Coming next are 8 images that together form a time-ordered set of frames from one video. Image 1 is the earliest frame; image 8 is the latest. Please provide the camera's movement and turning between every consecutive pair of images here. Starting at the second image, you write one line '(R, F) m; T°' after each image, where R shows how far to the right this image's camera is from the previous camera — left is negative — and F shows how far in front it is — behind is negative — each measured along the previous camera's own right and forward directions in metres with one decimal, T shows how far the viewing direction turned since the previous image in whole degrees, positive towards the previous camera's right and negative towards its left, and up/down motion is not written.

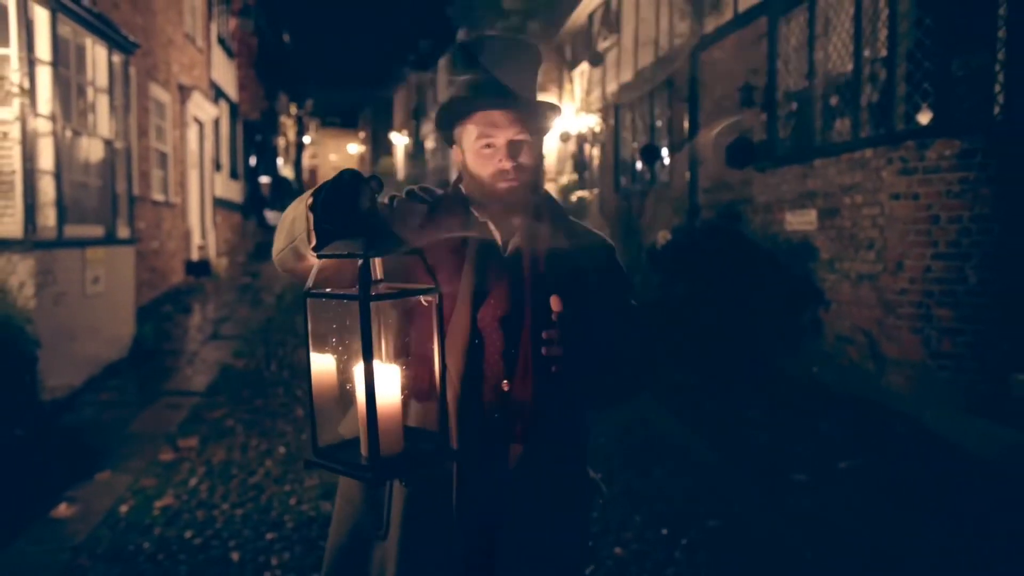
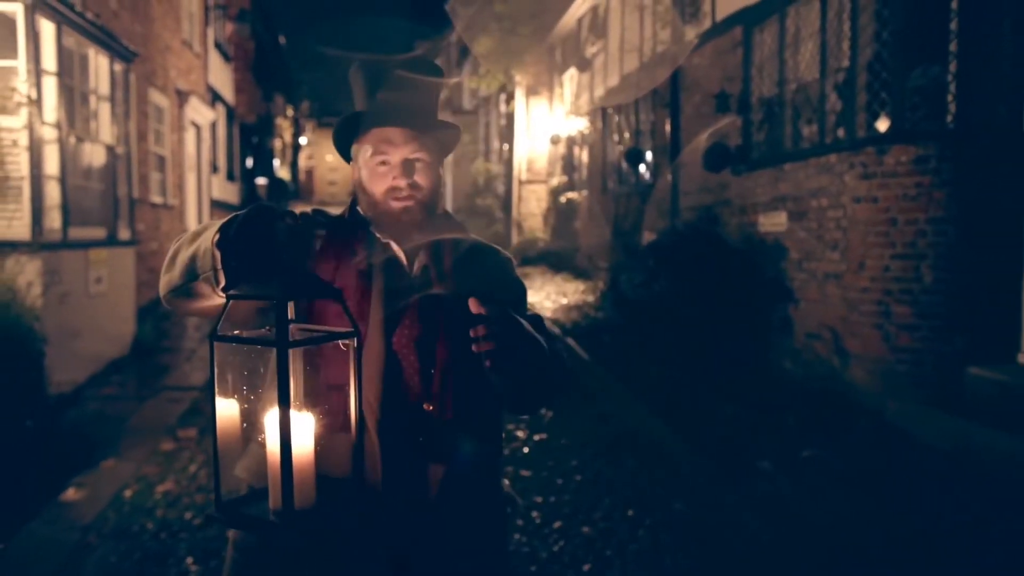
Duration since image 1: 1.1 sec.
(+0.1, -0.4) m; 0°
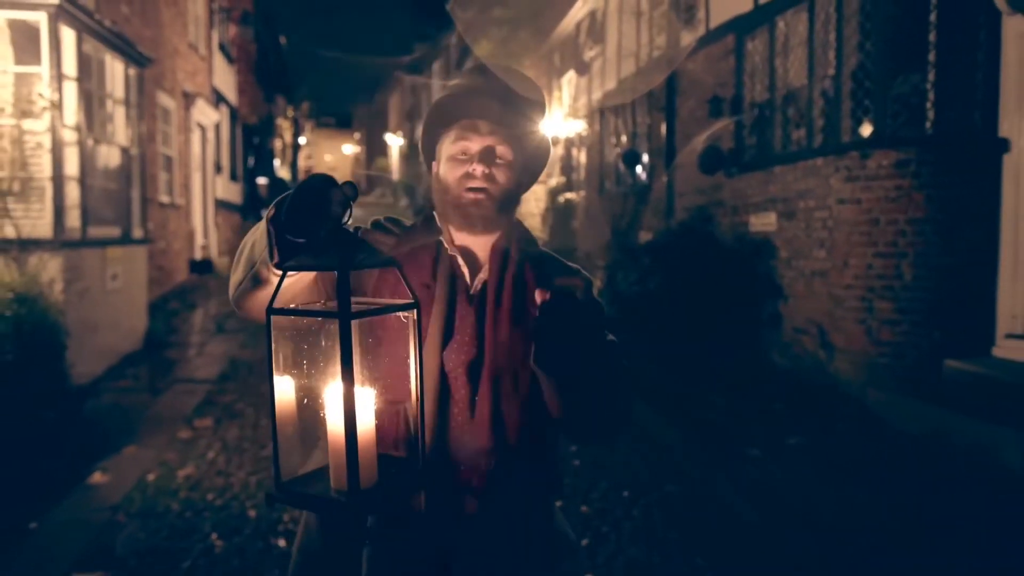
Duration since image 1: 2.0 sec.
(0.0, -0.3) m; 0°
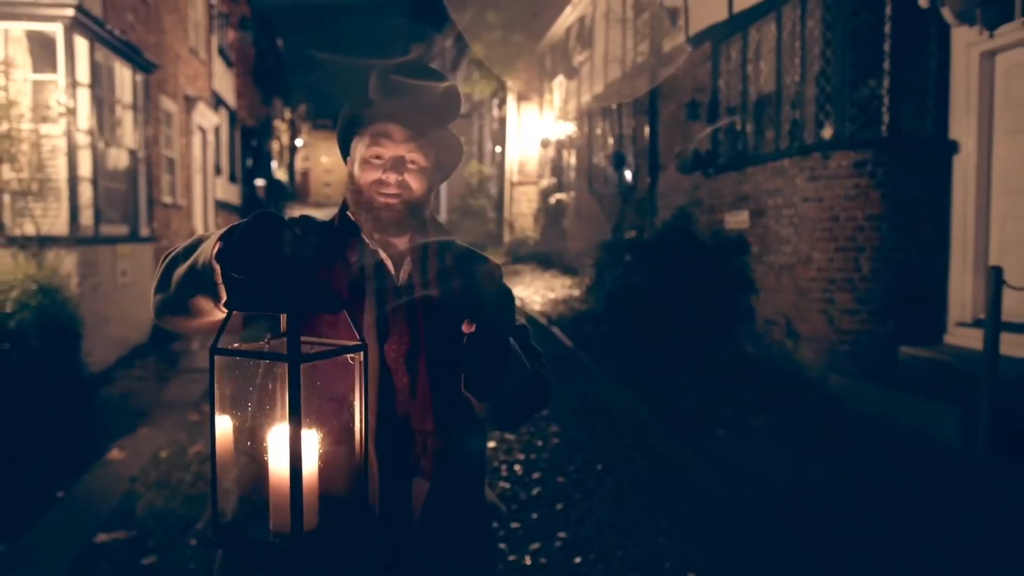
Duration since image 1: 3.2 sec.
(+0.1, -0.5) m; 0°
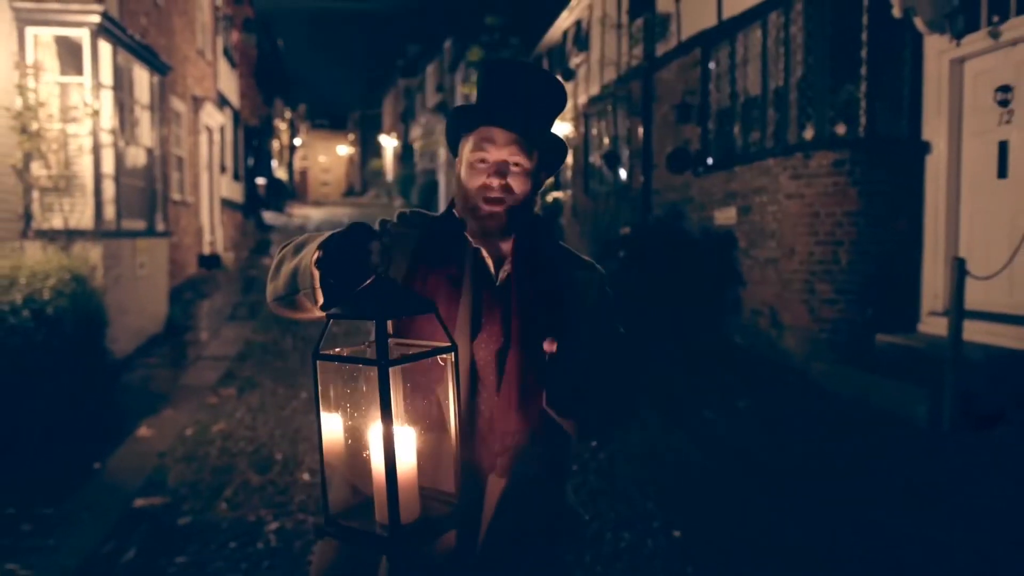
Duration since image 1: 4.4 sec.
(0.0, -0.5) m; 0°
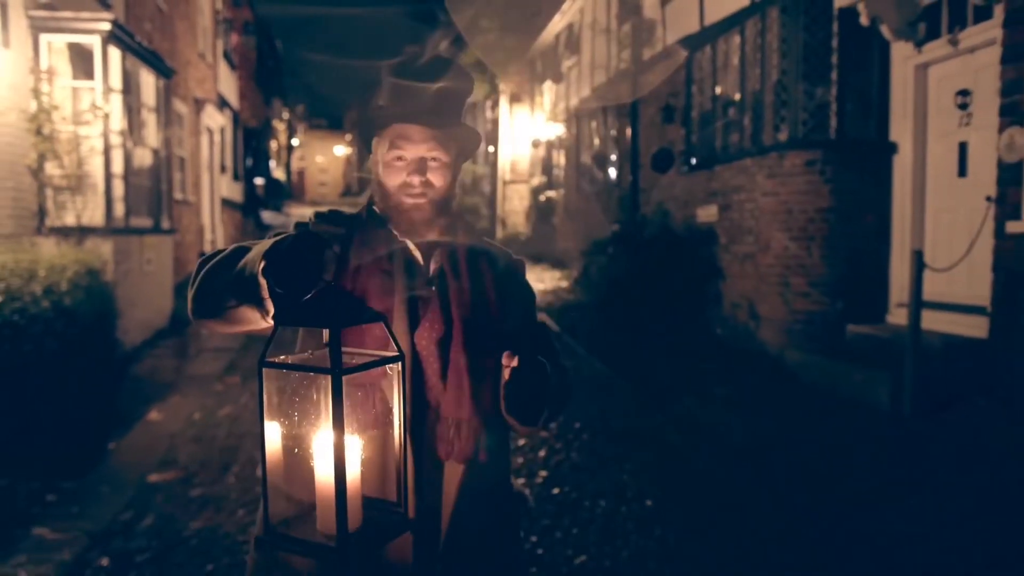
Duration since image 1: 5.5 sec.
(+0.1, -0.4) m; 0°
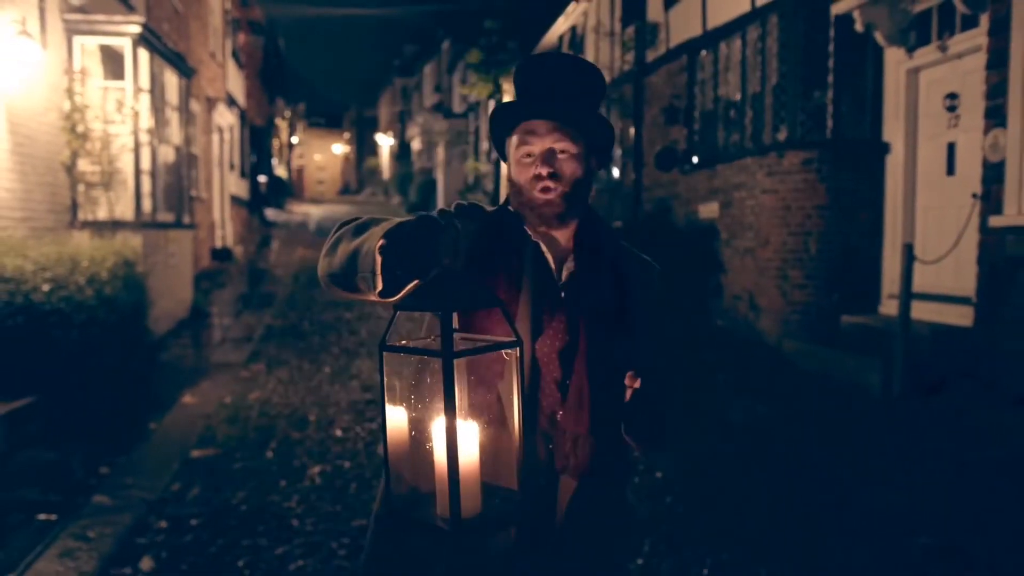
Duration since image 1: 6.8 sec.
(-0.2, -0.4) m; 0°
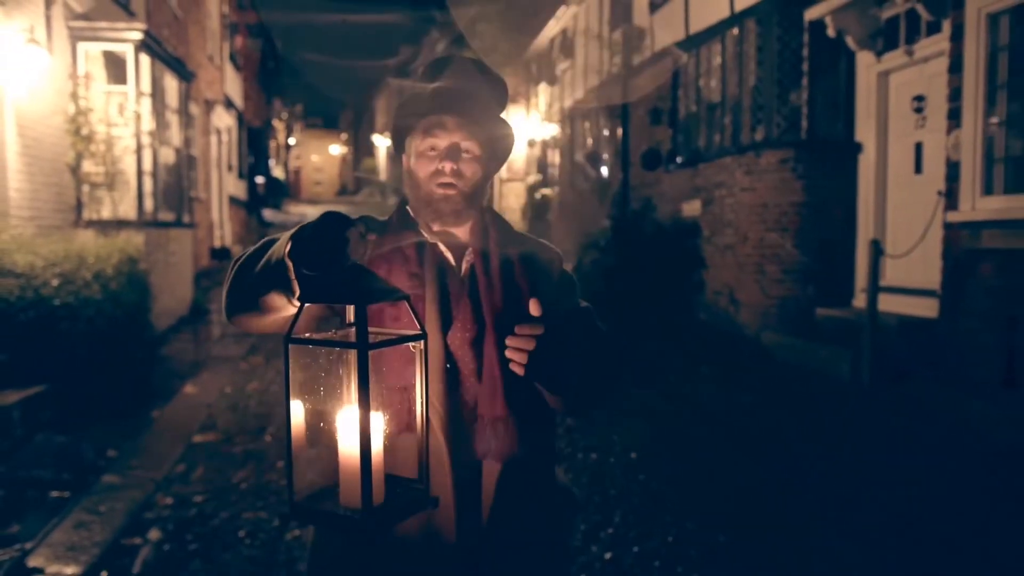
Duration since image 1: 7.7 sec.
(+0.1, -0.4) m; 0°
